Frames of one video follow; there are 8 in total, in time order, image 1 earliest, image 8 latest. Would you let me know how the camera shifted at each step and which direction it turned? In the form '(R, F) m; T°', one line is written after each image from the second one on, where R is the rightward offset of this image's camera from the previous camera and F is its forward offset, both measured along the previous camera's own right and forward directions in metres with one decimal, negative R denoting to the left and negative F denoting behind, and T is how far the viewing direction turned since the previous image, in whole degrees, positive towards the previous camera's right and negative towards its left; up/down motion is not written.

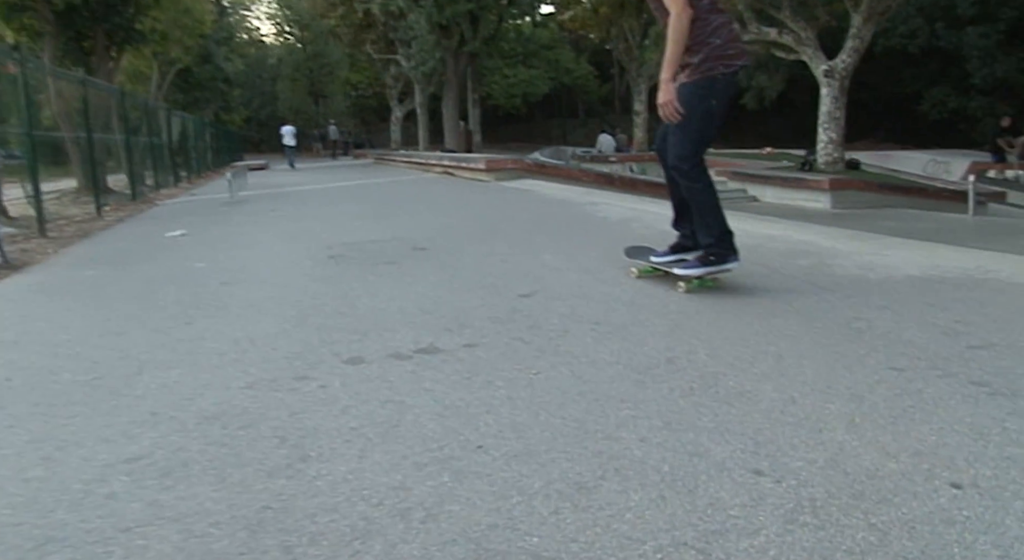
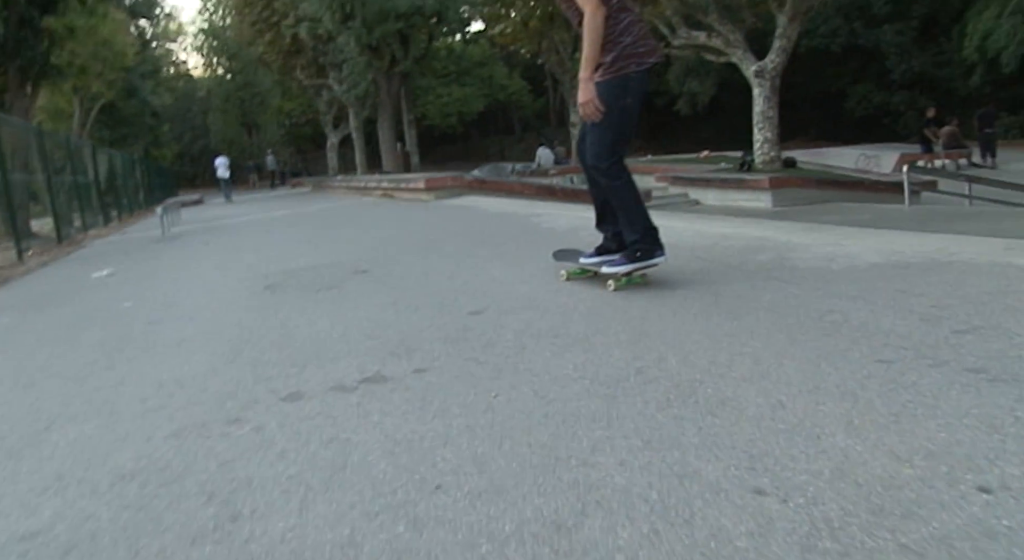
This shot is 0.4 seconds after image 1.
(0.0, +0.3) m; +4°
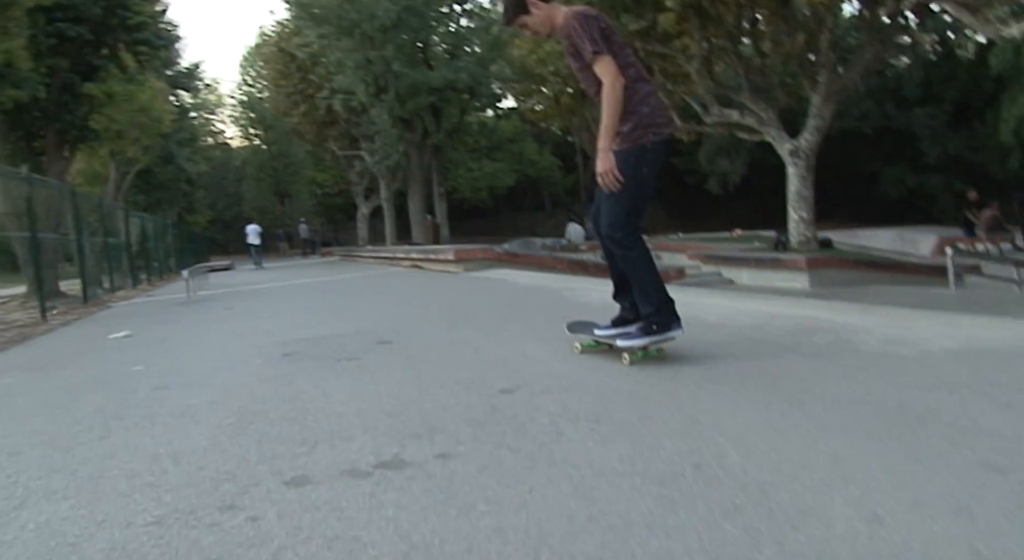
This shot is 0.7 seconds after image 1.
(-0.1, +0.4) m; -2°
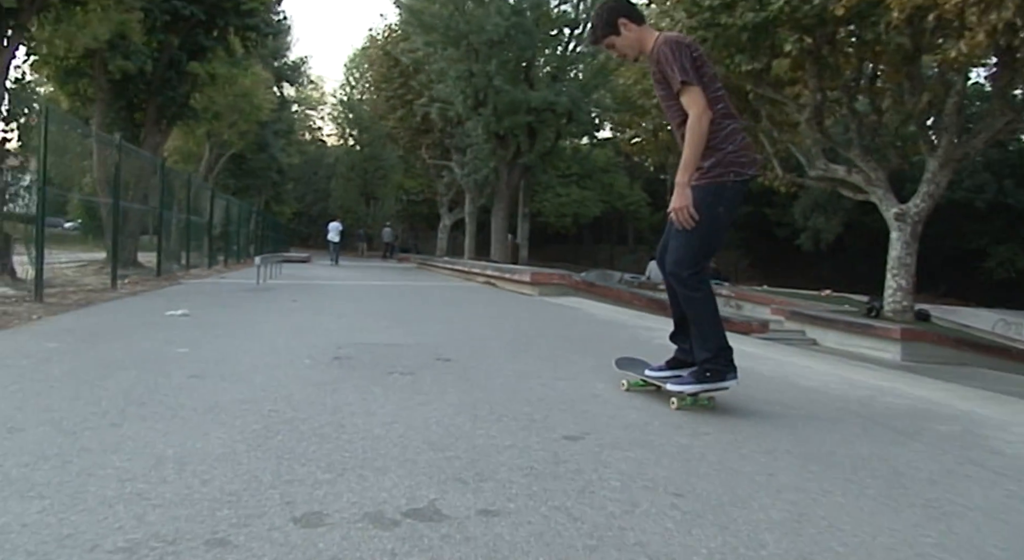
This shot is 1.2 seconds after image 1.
(0.0, +0.6) m; -5°
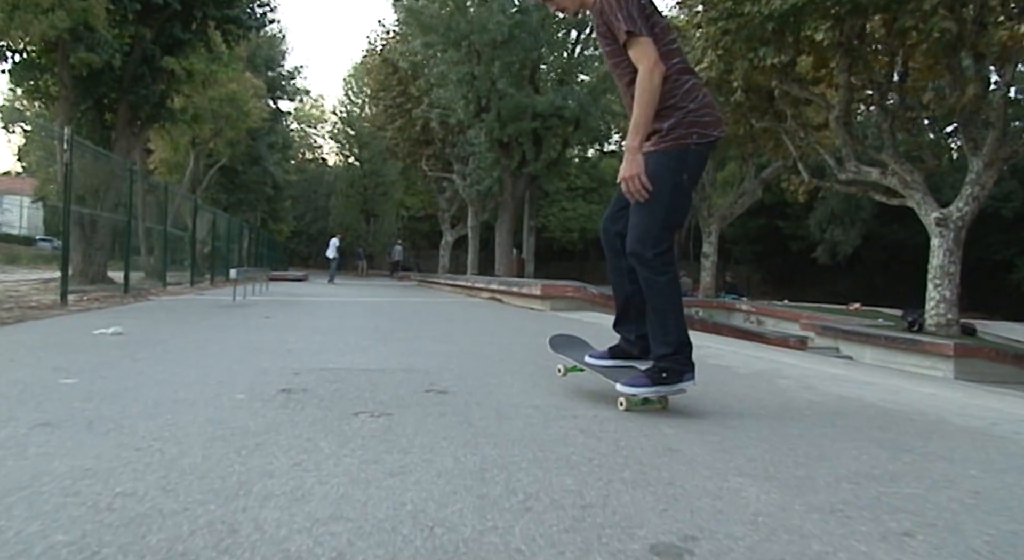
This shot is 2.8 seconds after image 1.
(-0.1, +1.7) m; 0°
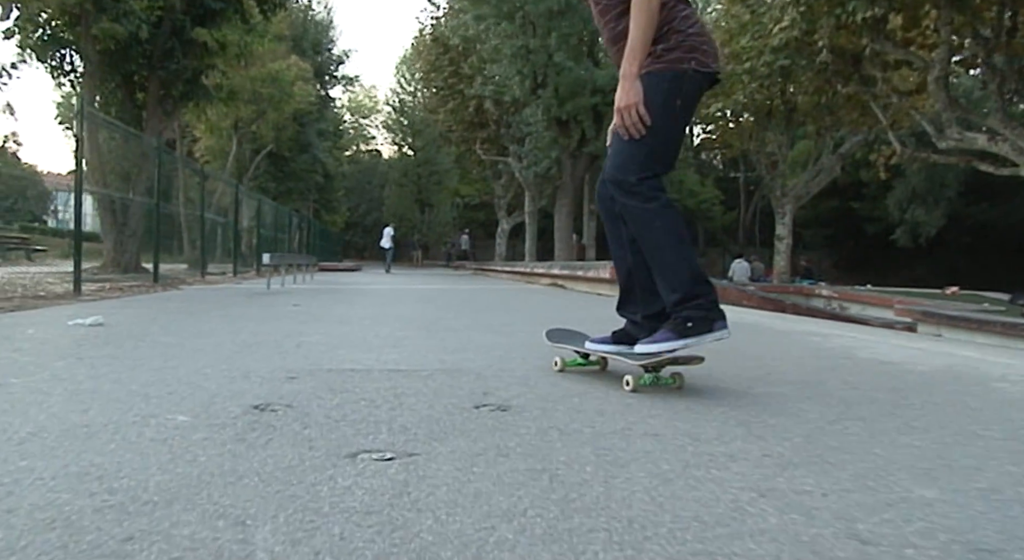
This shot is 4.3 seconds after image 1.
(-0.1, +1.6) m; -4°
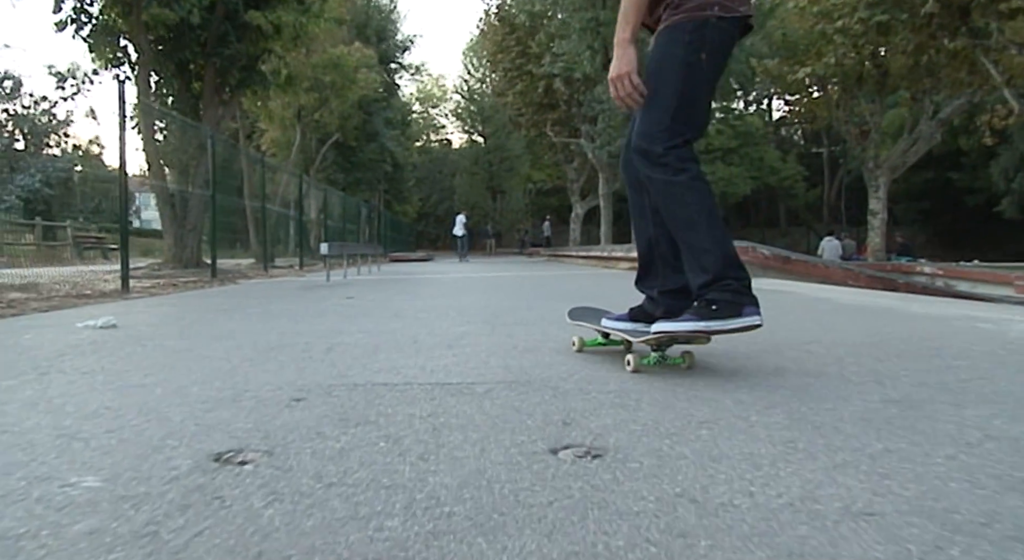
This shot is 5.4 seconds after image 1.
(0.0, +1.0) m; -5°
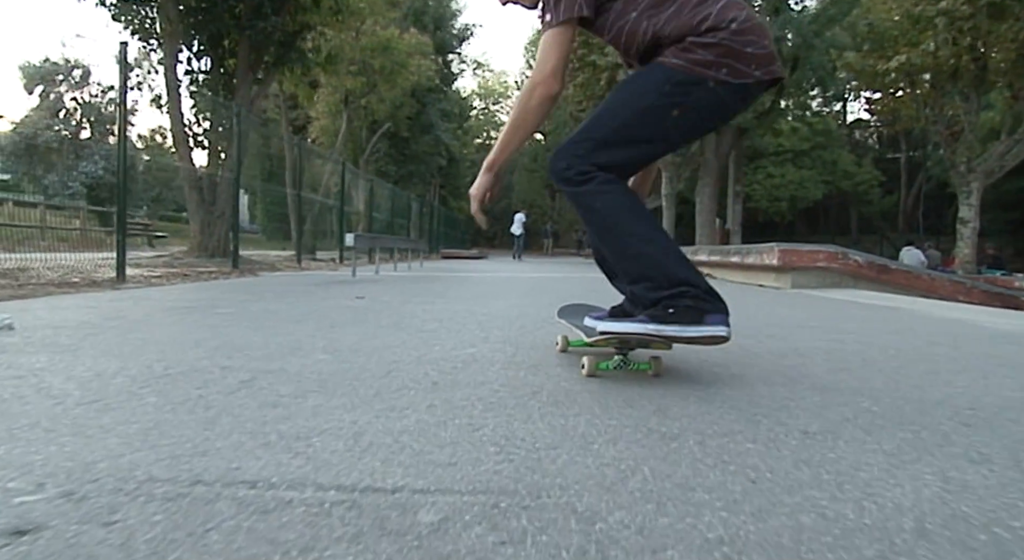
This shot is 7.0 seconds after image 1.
(+0.1, +1.4) m; -4°
